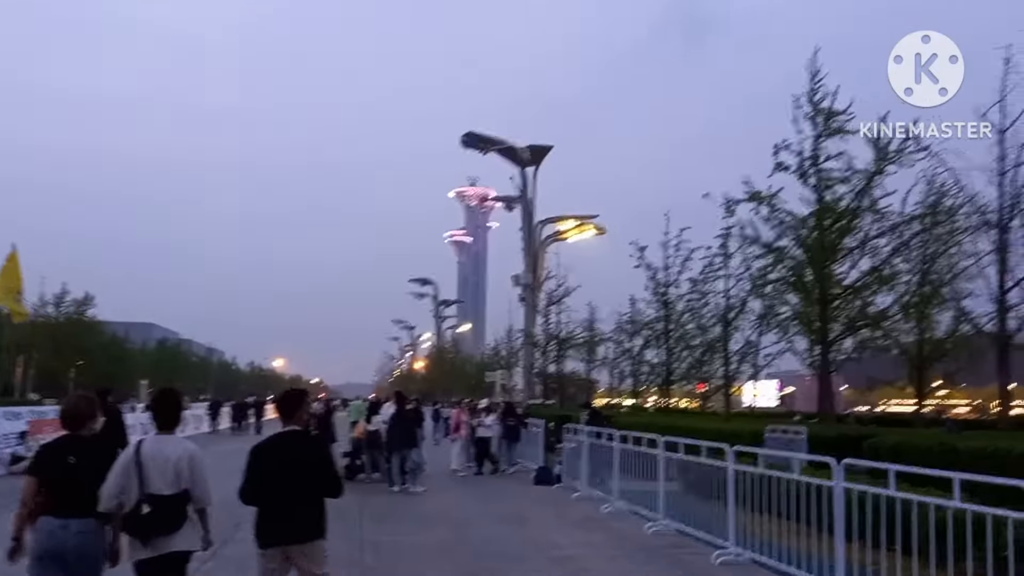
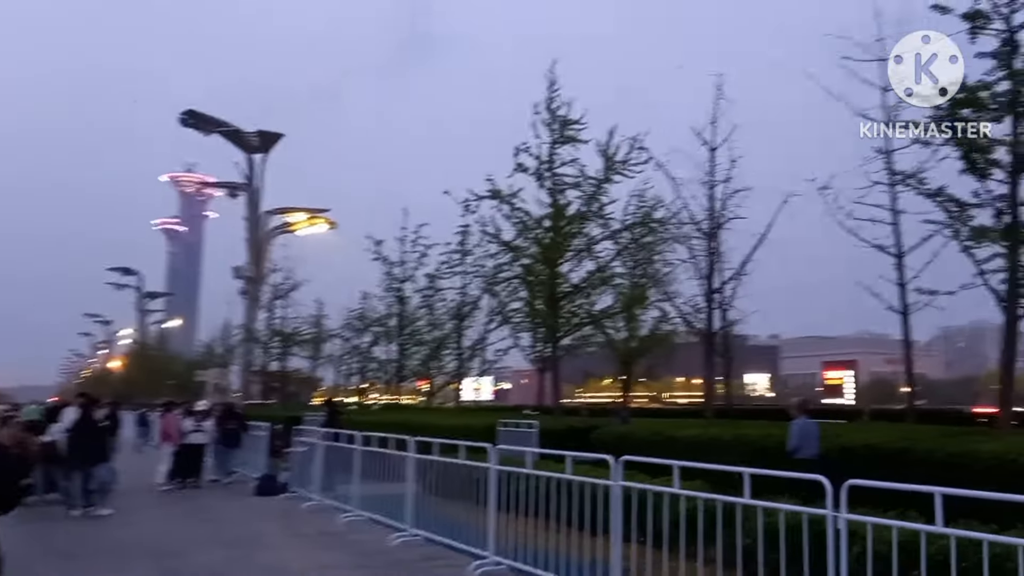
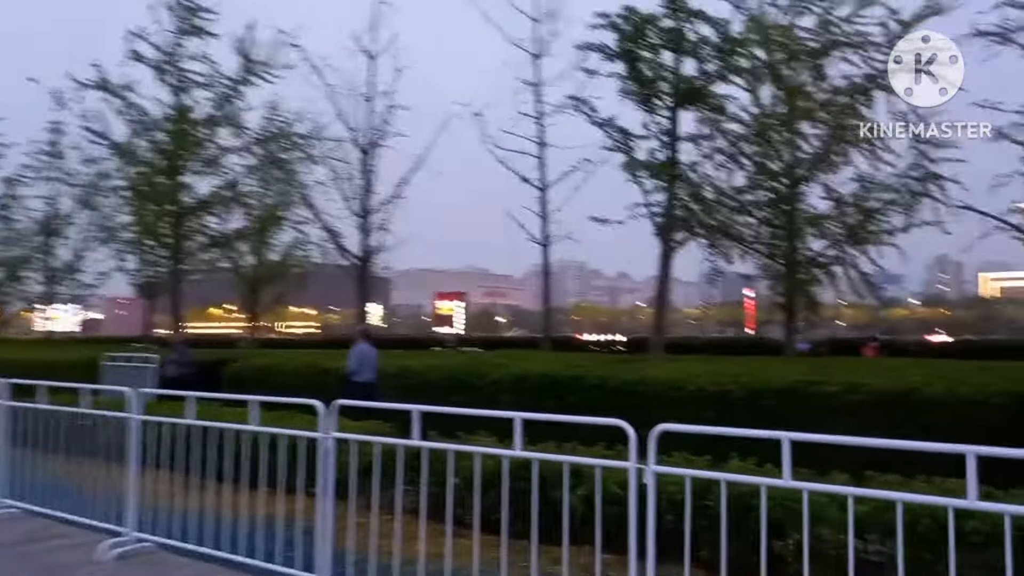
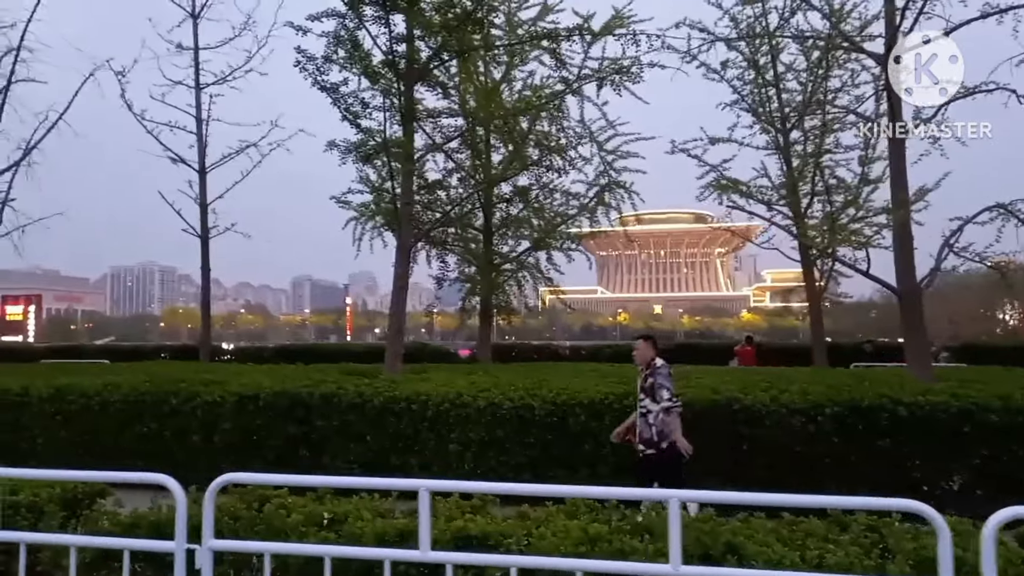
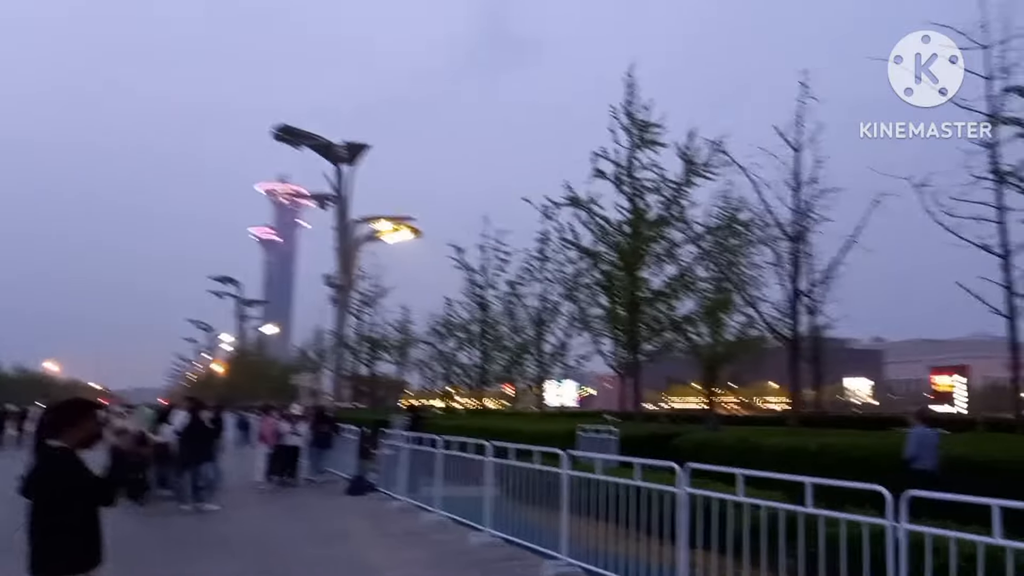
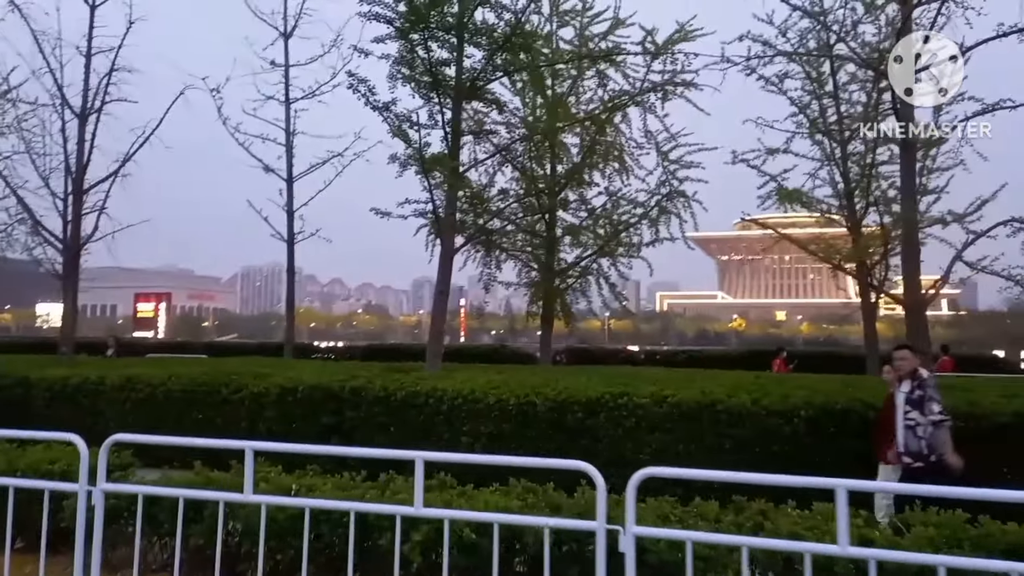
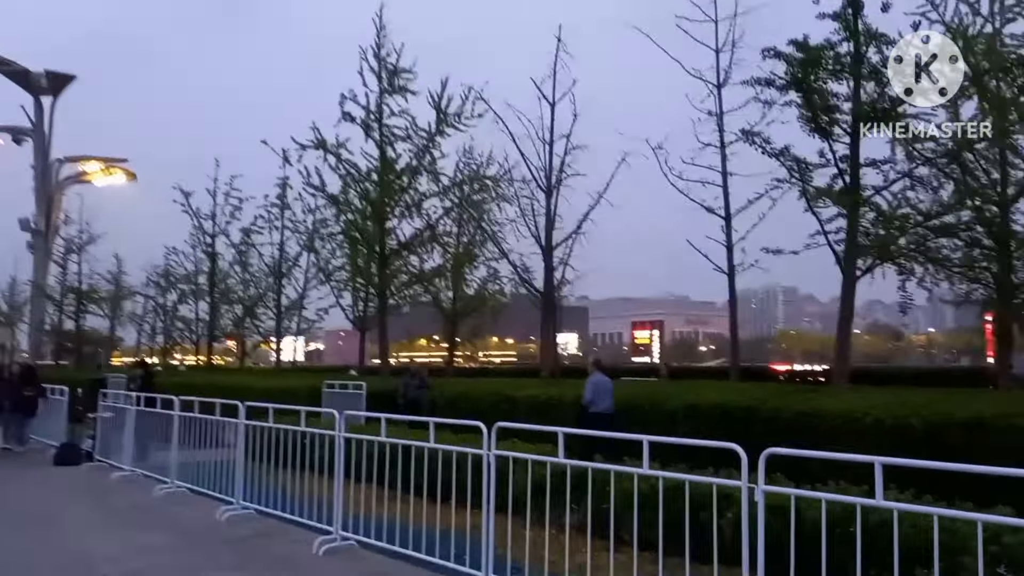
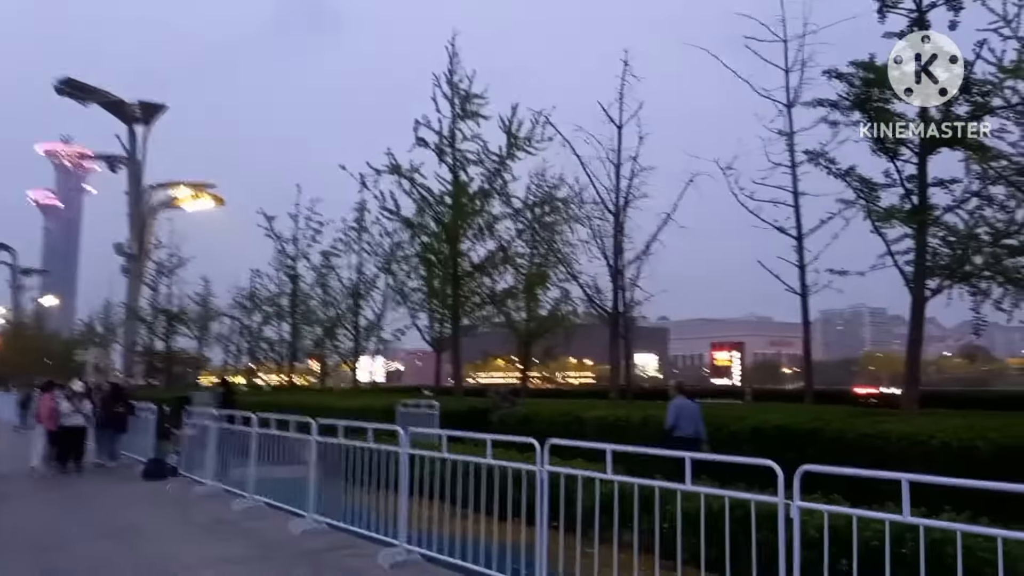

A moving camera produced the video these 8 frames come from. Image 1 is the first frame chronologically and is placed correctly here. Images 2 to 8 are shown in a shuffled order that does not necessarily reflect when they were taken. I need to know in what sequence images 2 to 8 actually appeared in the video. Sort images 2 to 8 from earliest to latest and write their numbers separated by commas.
5, 2, 8, 7, 3, 6, 4
